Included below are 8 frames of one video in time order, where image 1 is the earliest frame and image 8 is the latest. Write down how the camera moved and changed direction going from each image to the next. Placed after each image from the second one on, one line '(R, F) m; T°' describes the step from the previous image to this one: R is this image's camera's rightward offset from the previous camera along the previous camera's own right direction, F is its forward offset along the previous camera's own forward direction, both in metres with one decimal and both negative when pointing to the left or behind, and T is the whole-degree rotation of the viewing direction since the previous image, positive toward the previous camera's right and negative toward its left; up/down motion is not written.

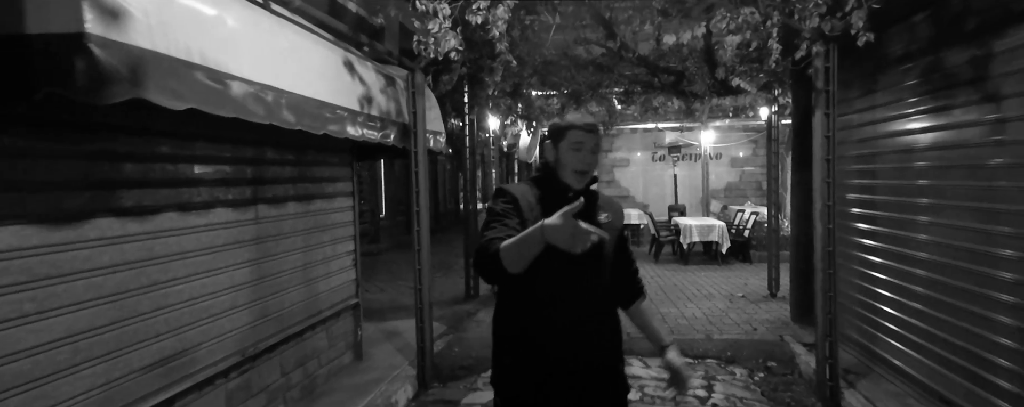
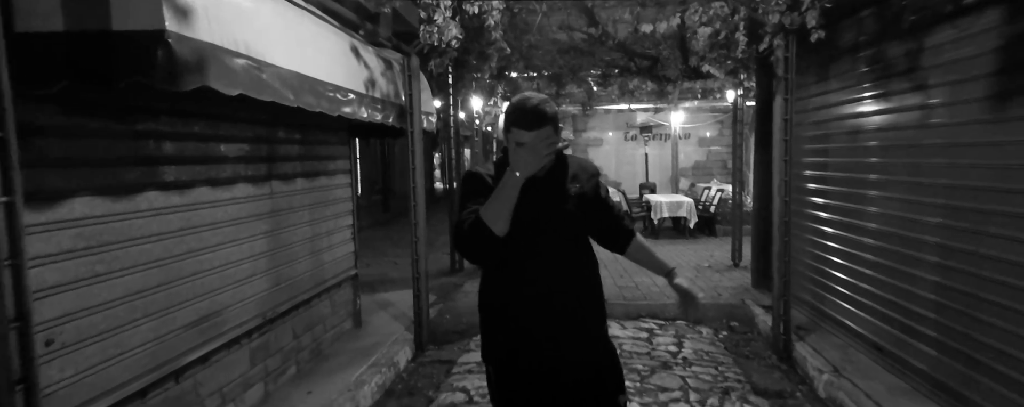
(-0.2, -0.5) m; +3°
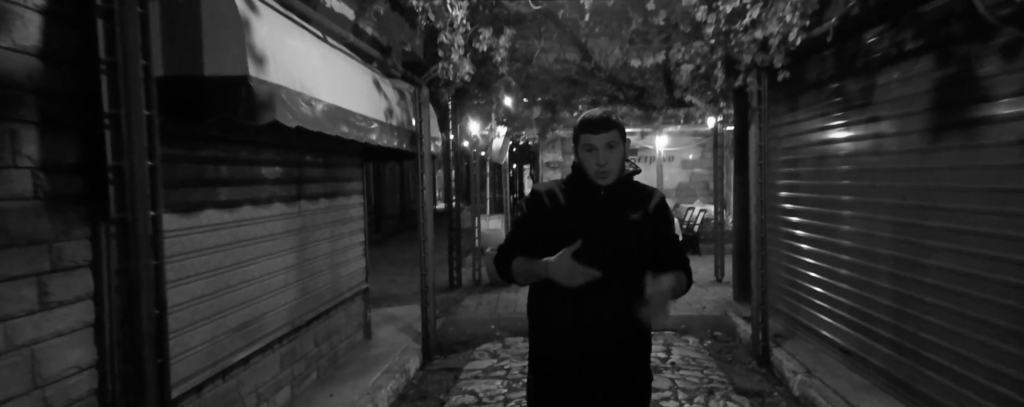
(-0.2, -0.5) m; +2°
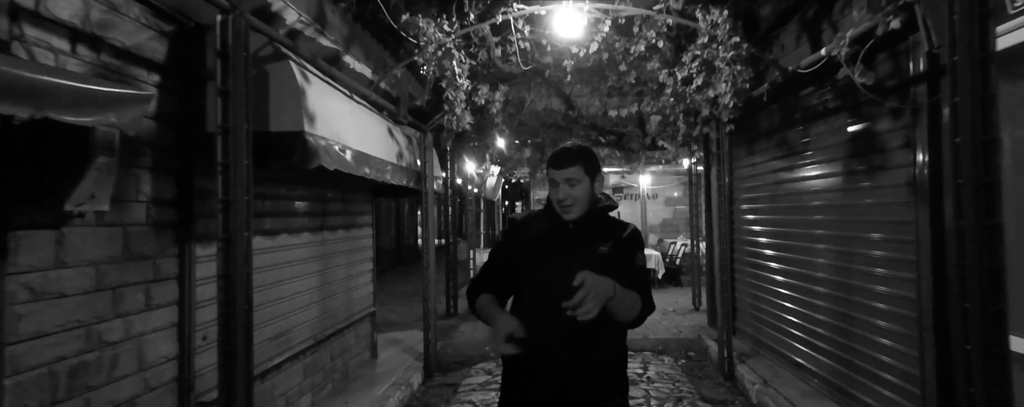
(0.0, -0.8) m; +1°
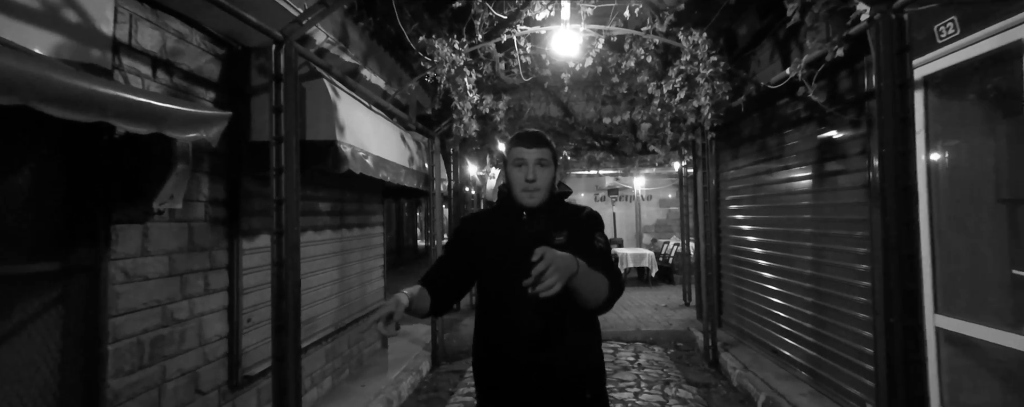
(-0.1, -0.6) m; 0°
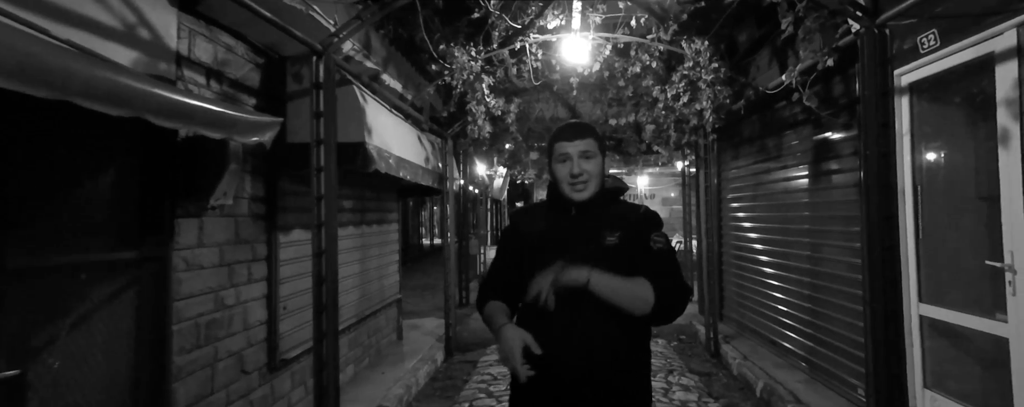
(-0.1, -0.4) m; 0°
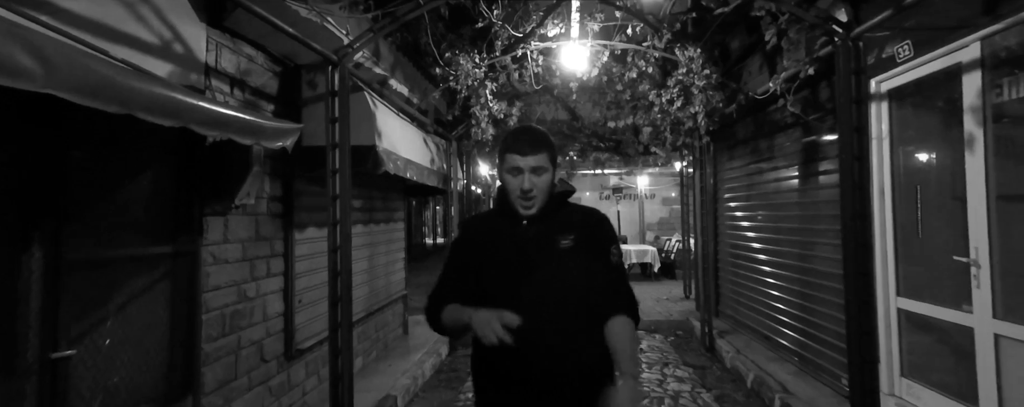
(0.0, -0.3) m; 0°
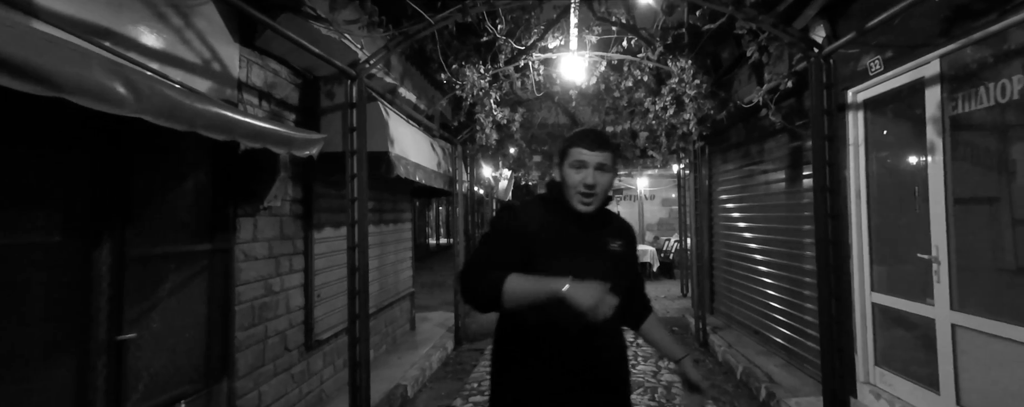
(0.0, -0.4) m; 0°
